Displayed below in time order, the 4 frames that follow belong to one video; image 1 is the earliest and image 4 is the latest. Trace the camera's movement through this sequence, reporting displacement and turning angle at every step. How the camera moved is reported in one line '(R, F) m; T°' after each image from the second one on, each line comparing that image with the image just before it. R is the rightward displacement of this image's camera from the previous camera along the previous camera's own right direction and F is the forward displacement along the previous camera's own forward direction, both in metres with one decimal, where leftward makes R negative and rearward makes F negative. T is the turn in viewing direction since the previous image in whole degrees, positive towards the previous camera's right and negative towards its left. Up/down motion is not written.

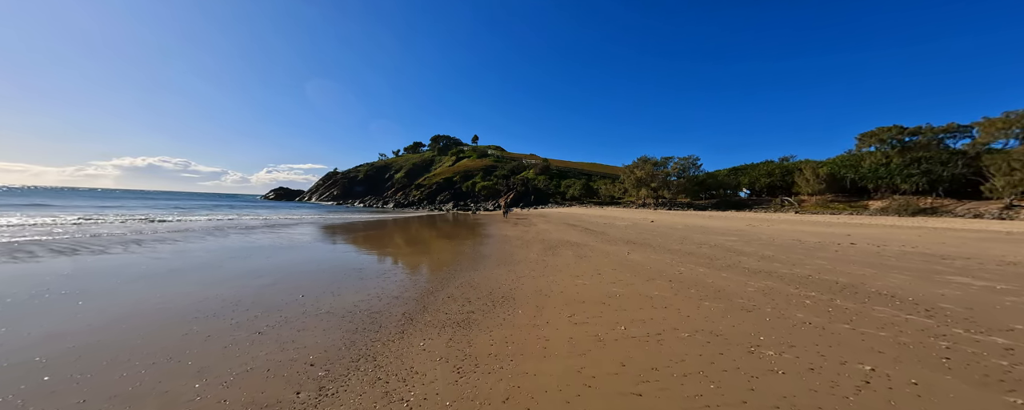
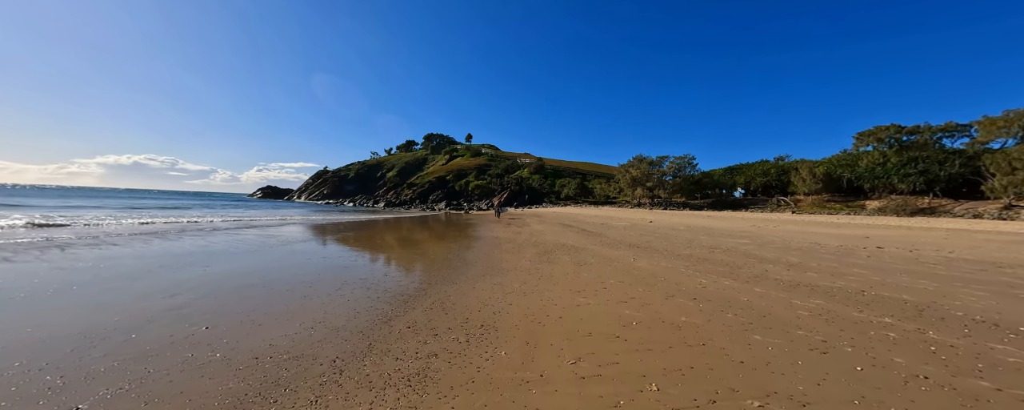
(+0.2, +1.7) m; +1°
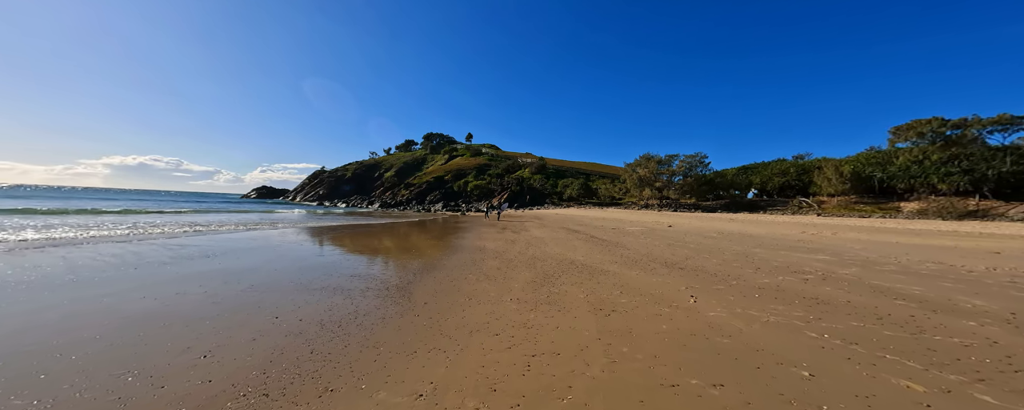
(+0.6, +4.6) m; 0°
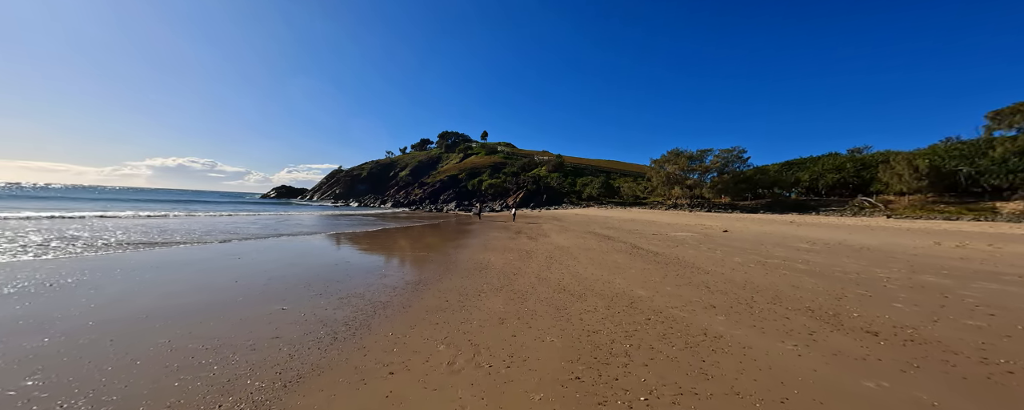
(0.0, +4.7) m; -3°
